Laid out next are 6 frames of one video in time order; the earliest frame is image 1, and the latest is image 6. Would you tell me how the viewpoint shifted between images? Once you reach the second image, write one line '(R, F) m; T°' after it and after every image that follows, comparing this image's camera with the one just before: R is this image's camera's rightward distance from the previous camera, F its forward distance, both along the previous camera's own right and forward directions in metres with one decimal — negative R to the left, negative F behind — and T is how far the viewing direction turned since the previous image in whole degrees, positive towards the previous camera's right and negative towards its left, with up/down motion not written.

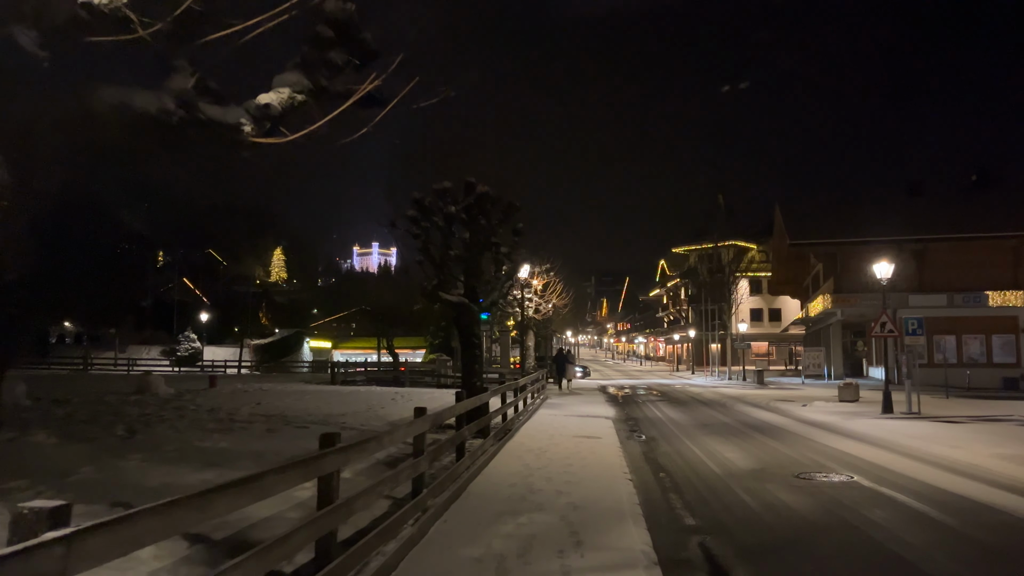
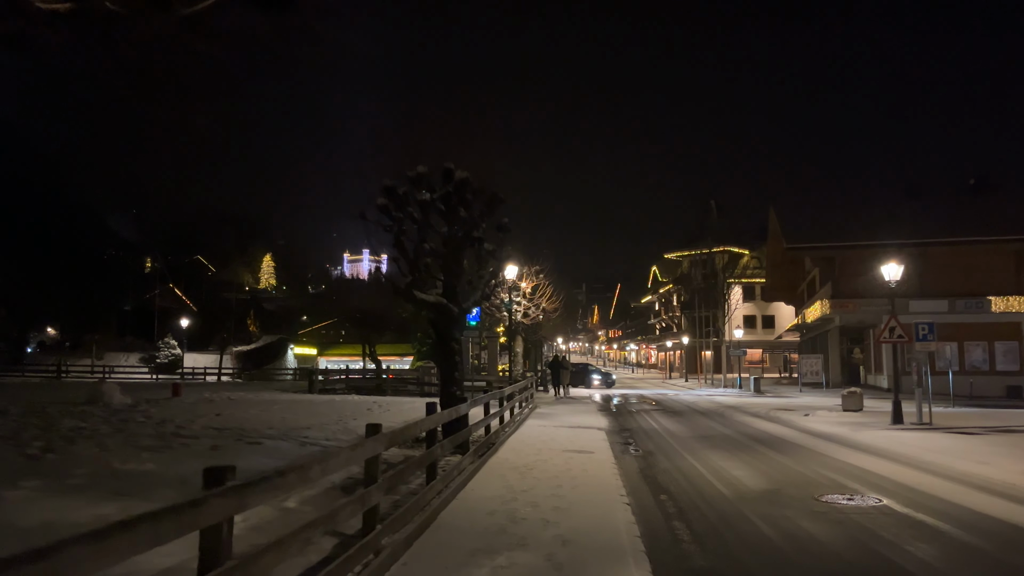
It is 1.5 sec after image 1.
(+0.1, +1.4) m; +1°
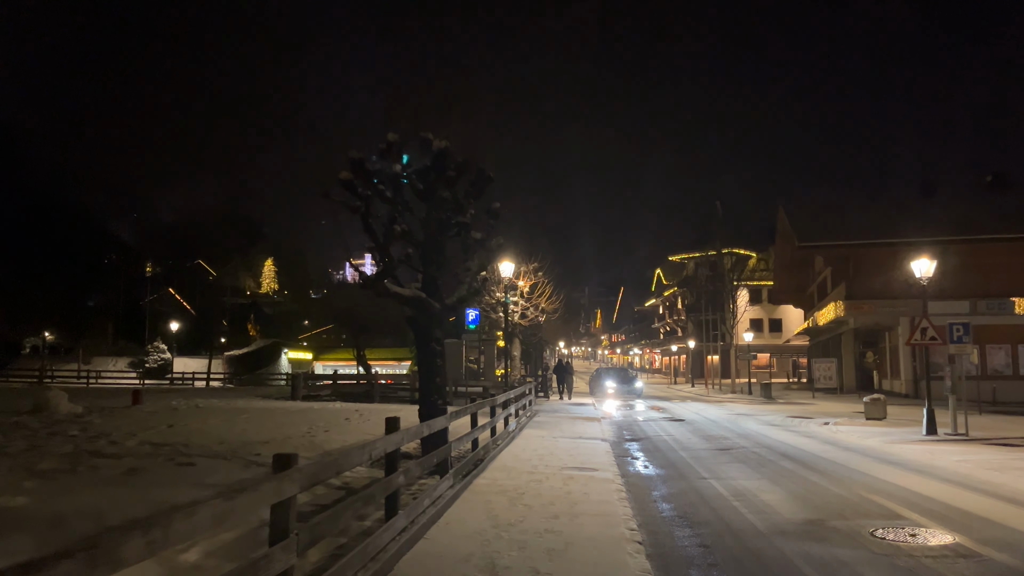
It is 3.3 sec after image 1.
(+0.2, +1.9) m; 0°
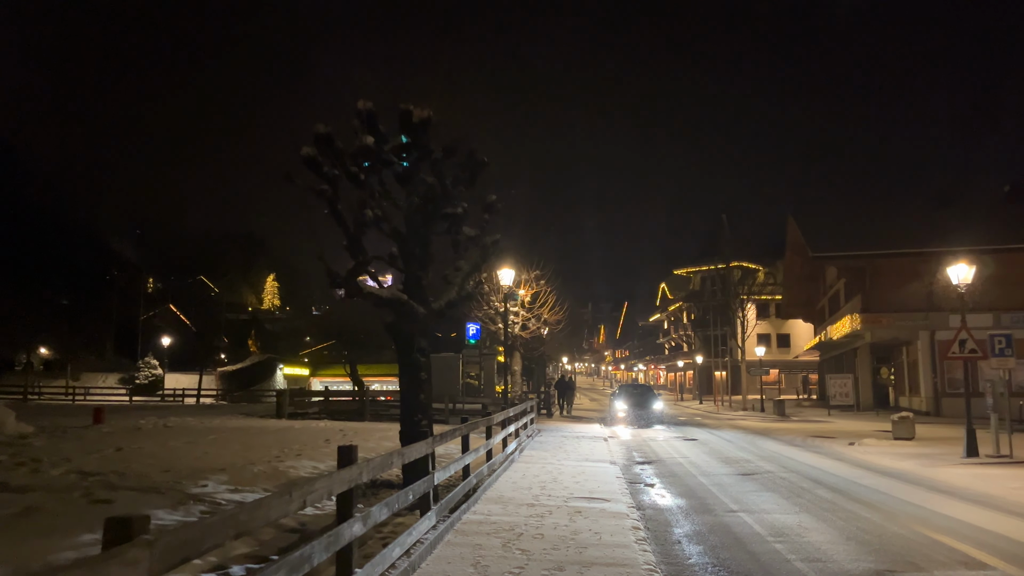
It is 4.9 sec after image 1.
(+0.1, +1.7) m; 0°
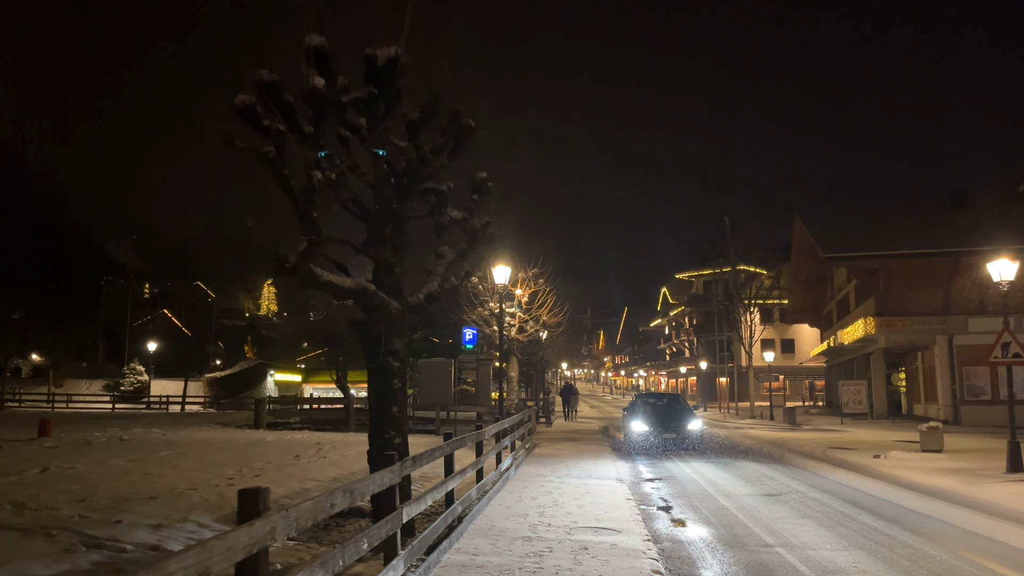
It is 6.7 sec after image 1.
(+0.1, +1.7) m; 0°
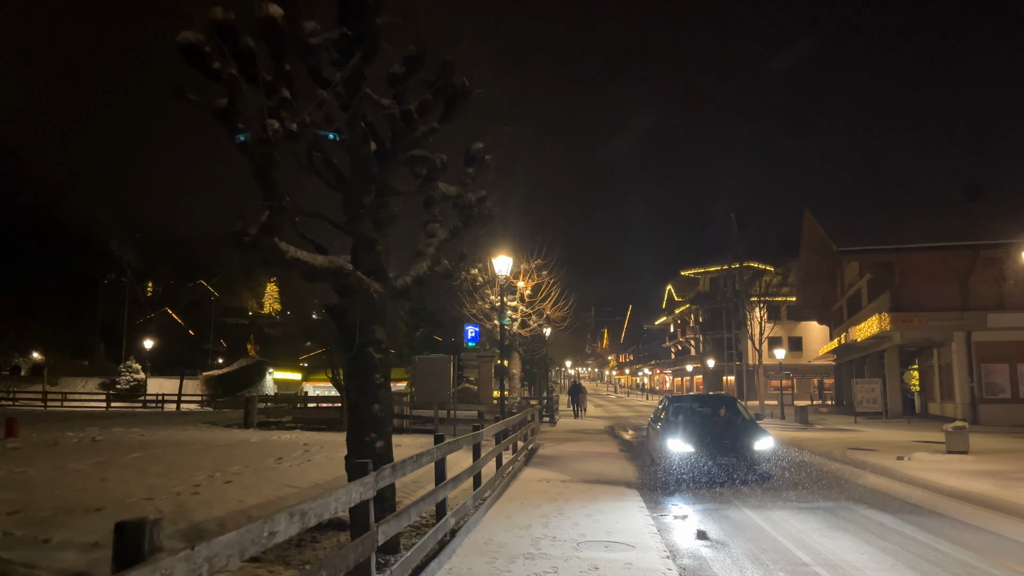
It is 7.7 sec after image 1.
(0.0, +1.1) m; 0°
